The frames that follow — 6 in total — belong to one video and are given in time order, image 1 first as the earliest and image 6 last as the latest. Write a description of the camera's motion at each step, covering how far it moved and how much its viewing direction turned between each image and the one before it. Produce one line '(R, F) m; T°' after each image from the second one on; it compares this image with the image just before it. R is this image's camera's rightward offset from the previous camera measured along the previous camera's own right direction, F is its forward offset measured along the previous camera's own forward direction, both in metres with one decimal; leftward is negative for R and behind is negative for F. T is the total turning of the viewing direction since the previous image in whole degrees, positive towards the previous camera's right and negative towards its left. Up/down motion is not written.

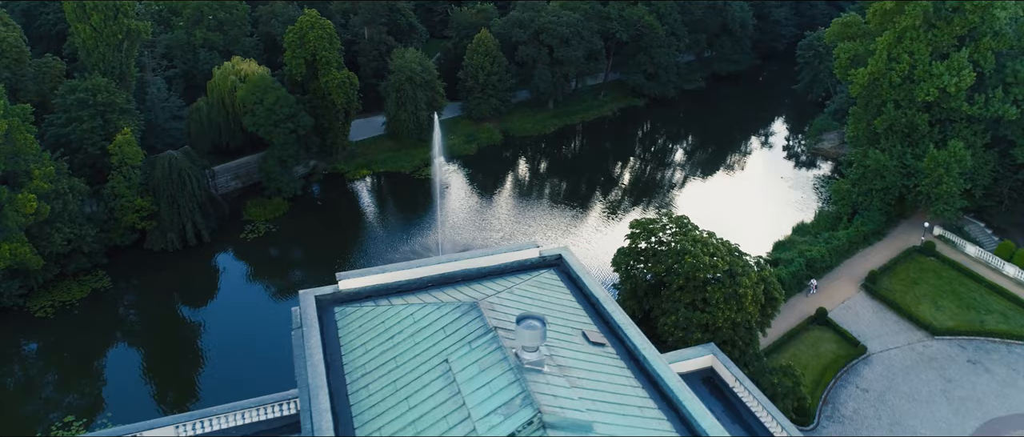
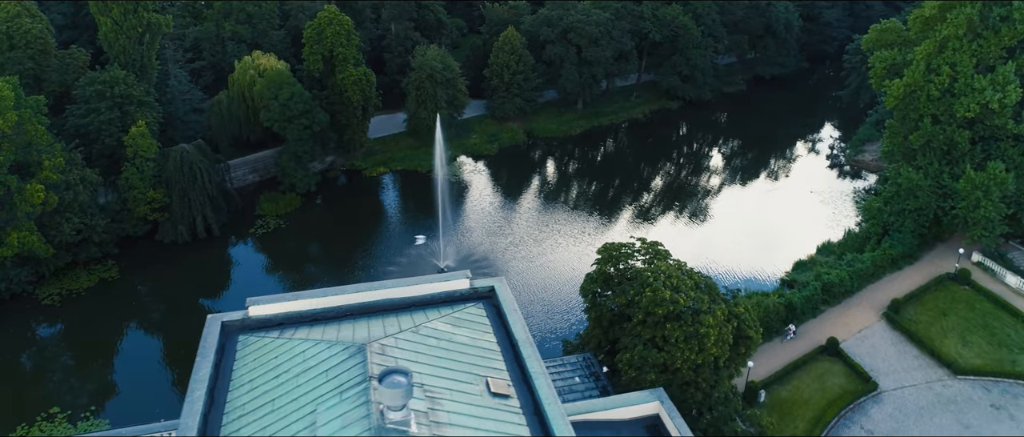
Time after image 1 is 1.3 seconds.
(+2.9, +1.3) m; -5°
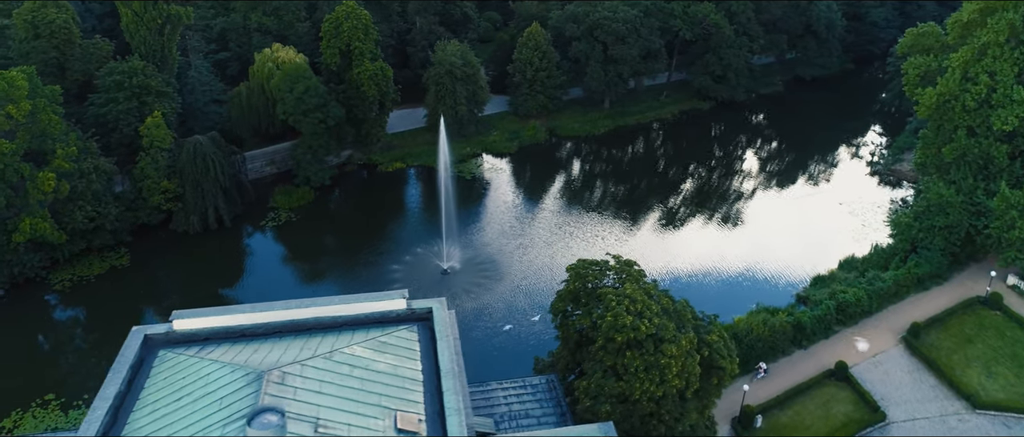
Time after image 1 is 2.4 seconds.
(+2.4, +1.0) m; -4°
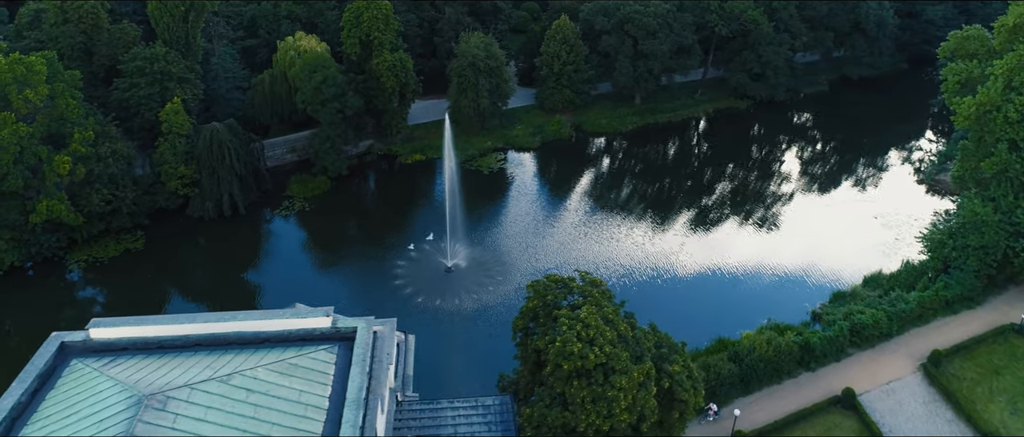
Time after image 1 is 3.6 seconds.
(+2.5, +1.1) m; -4°
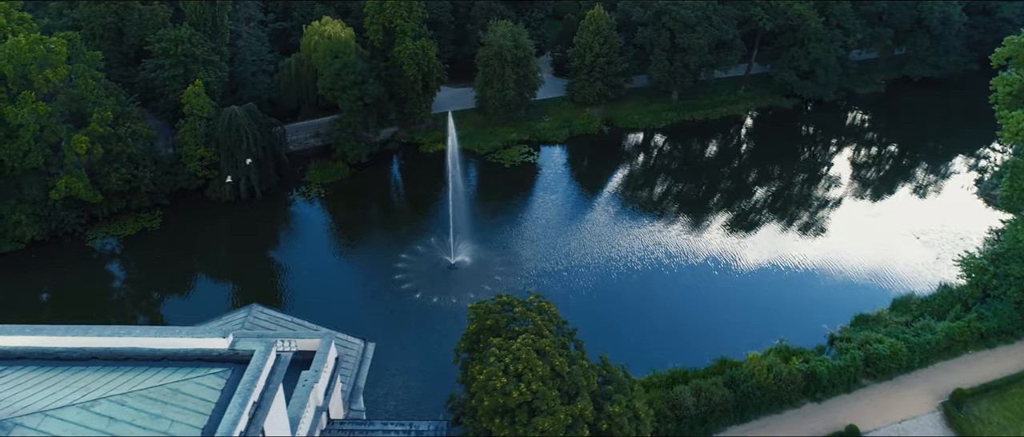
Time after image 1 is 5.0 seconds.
(+3.0, +1.5) m; -5°
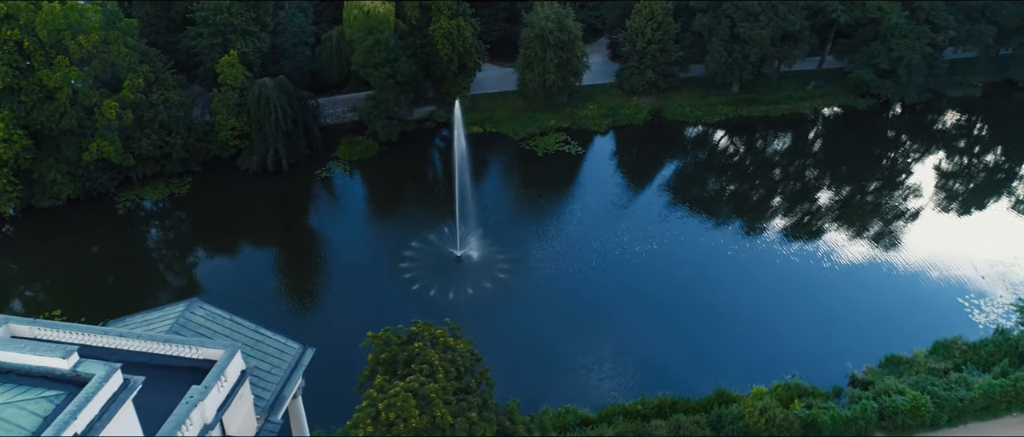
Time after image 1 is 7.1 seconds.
(+4.1, +2.2) m; -7°
